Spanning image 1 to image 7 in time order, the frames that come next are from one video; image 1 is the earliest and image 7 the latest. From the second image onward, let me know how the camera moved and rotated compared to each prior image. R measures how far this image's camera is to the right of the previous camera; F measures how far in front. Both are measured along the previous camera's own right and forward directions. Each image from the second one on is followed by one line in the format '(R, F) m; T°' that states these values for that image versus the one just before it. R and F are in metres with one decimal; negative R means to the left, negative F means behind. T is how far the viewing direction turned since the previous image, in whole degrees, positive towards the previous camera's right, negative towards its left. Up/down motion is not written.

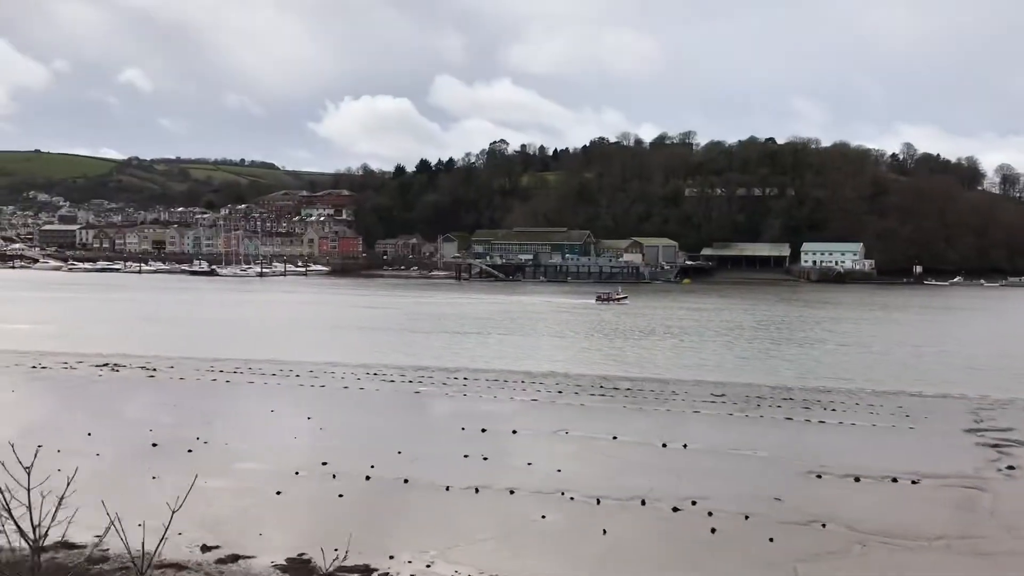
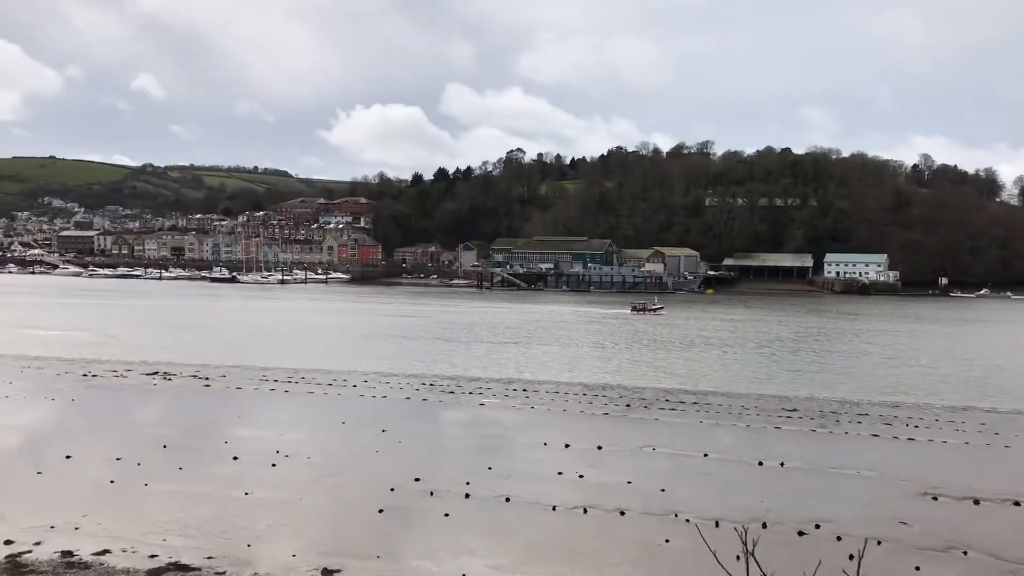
(-0.9, +0.4) m; -1°
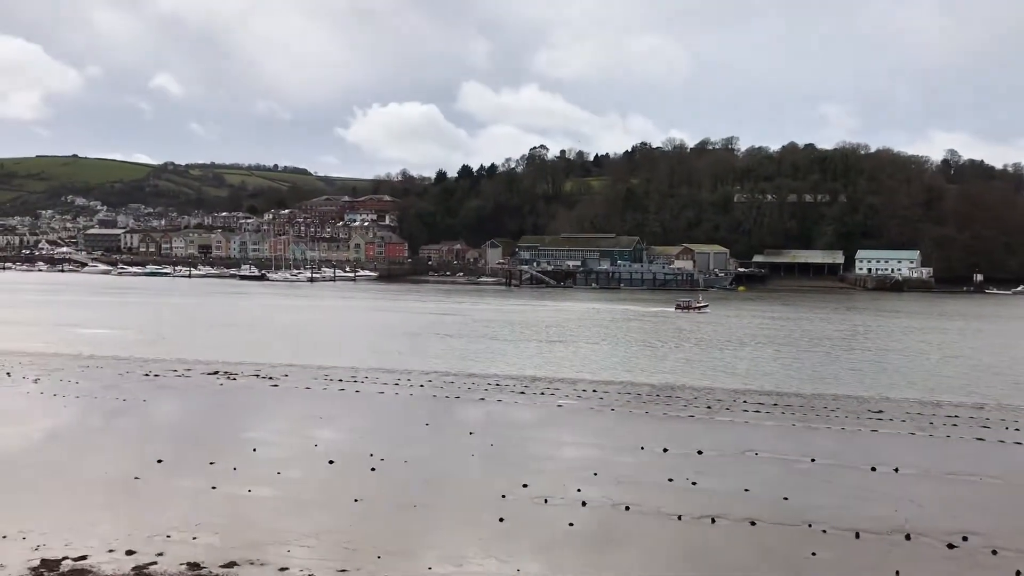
(-0.9, +0.4) m; -1°
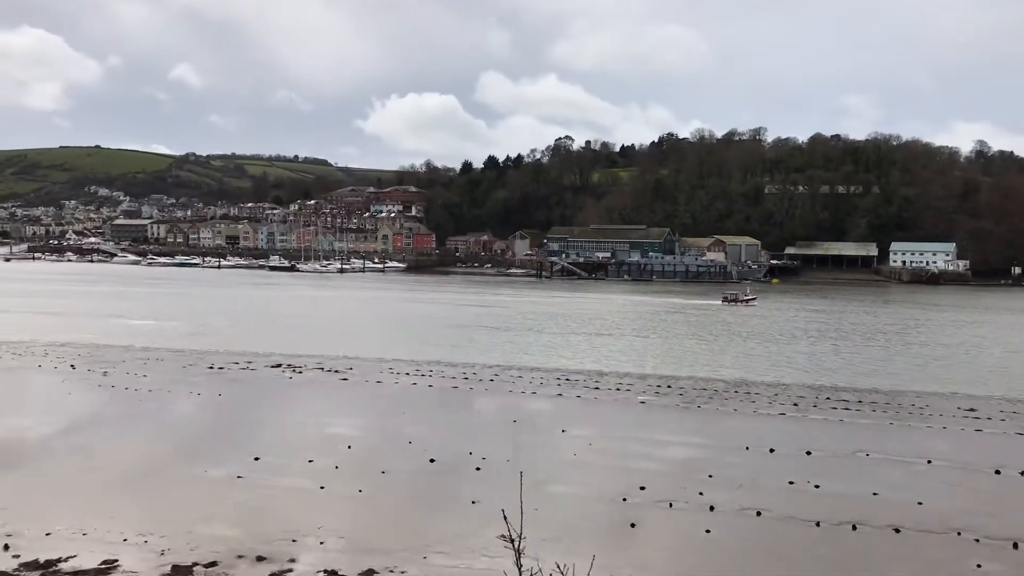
(-0.9, +0.4) m; -1°
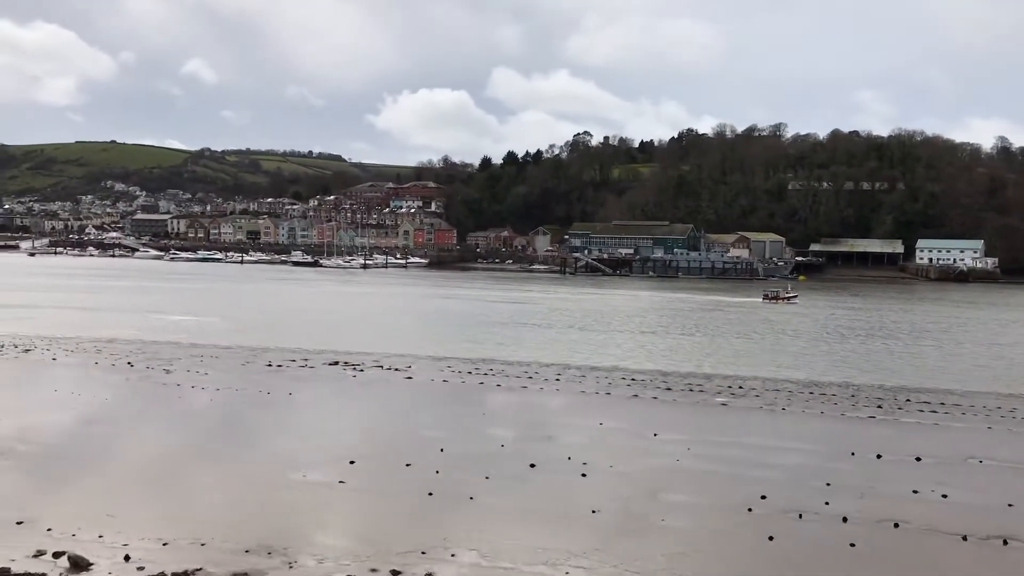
(-0.9, +0.4) m; -1°
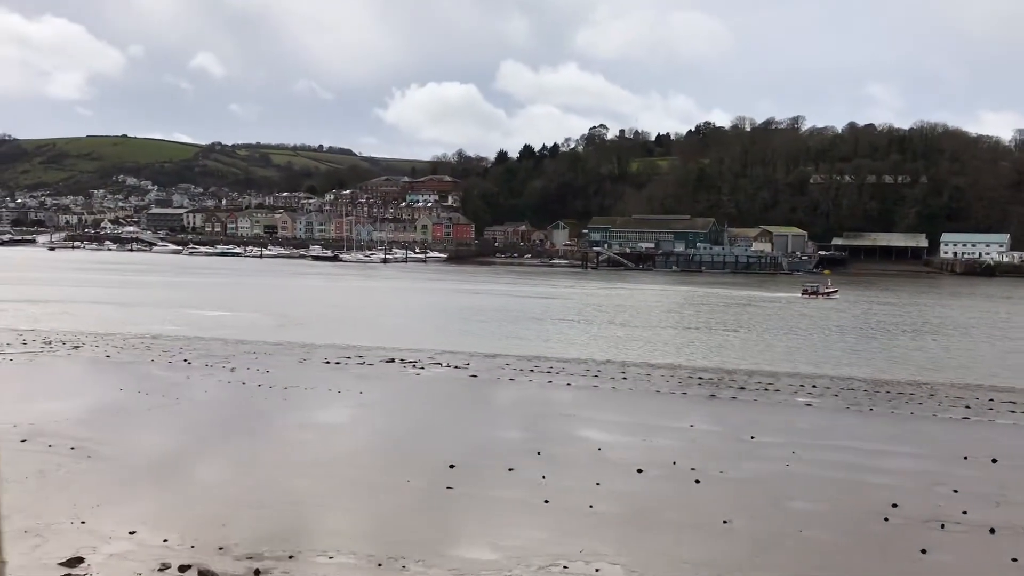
(-0.9, +0.4) m; -1°
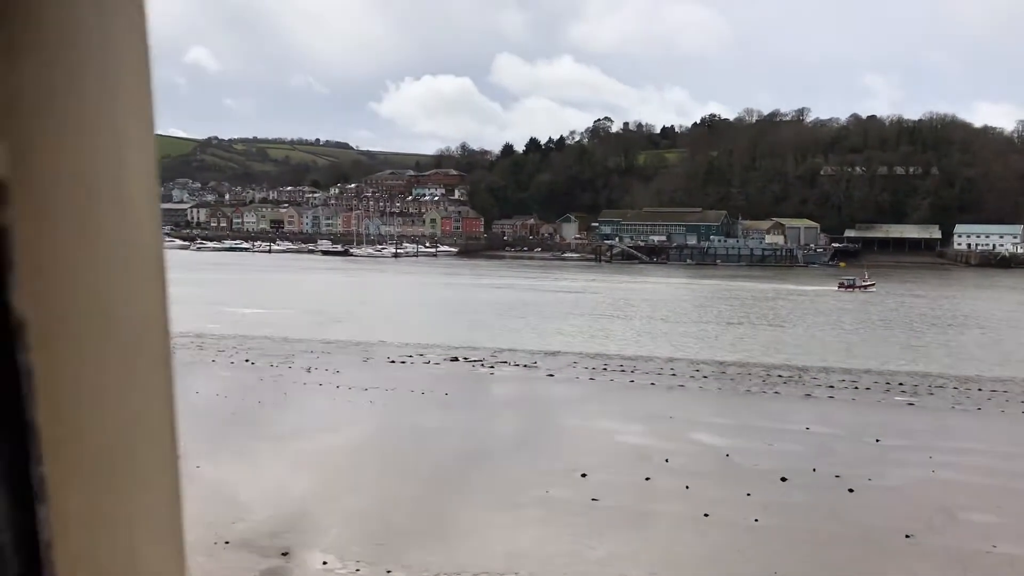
(-1.2, +0.6) m; 0°
